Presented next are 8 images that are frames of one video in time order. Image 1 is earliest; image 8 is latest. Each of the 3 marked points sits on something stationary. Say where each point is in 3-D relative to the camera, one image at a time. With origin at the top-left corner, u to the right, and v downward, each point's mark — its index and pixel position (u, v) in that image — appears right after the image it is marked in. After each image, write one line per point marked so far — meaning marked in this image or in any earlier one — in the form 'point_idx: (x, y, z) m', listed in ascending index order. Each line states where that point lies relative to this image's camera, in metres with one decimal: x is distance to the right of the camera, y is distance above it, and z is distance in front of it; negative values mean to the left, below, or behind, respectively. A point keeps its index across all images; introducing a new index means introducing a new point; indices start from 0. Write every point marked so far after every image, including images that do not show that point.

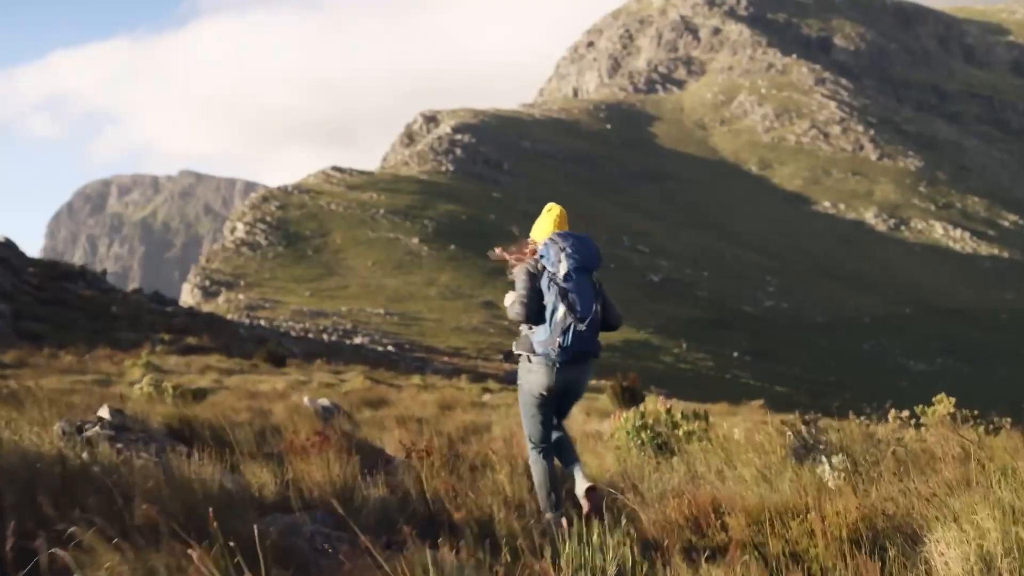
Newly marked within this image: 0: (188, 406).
0: (-4.7, -1.7, +12.5) m
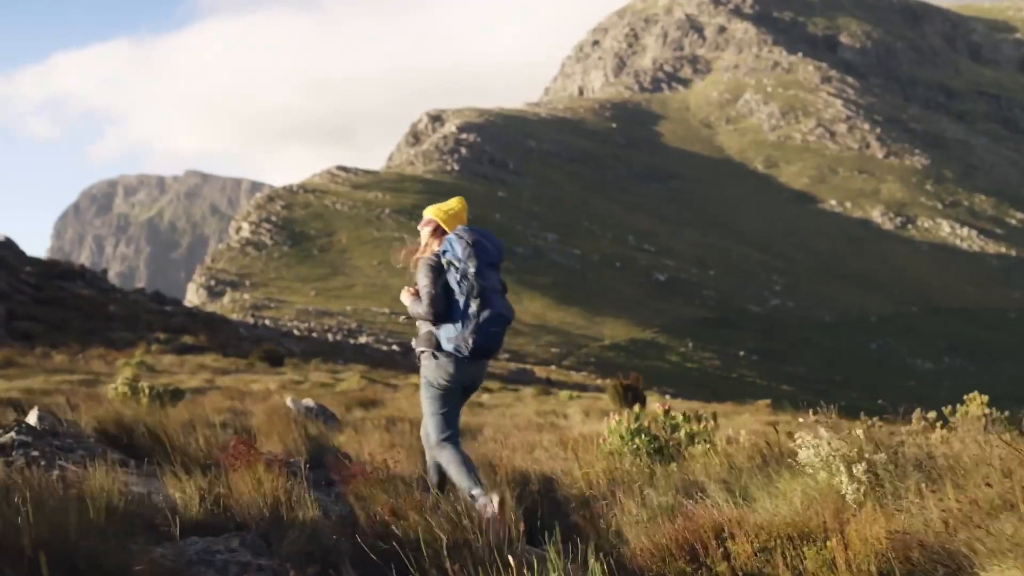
0: (-4.8, -1.6, +11.9) m
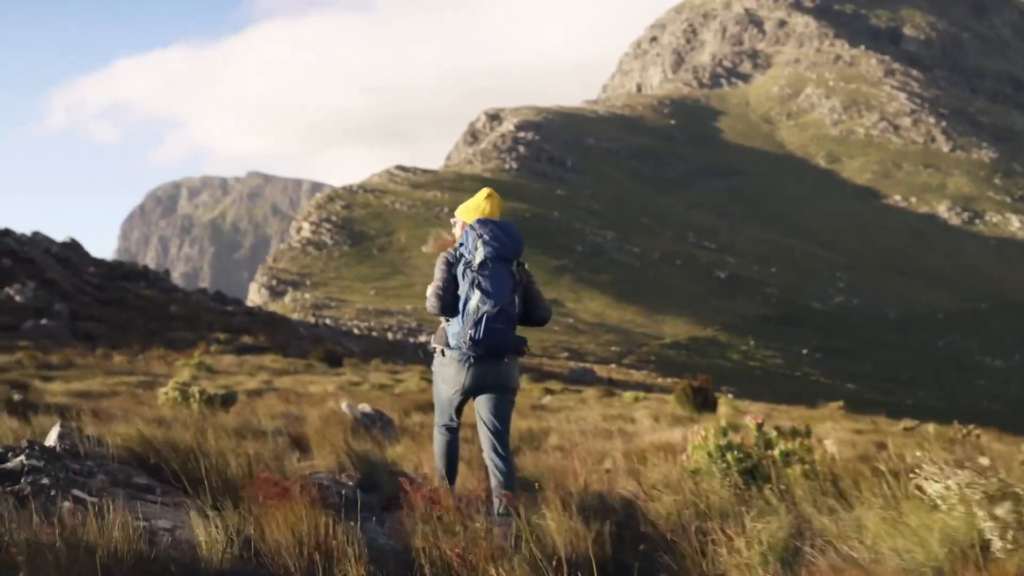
0: (-3.9, -1.6, +11.4) m
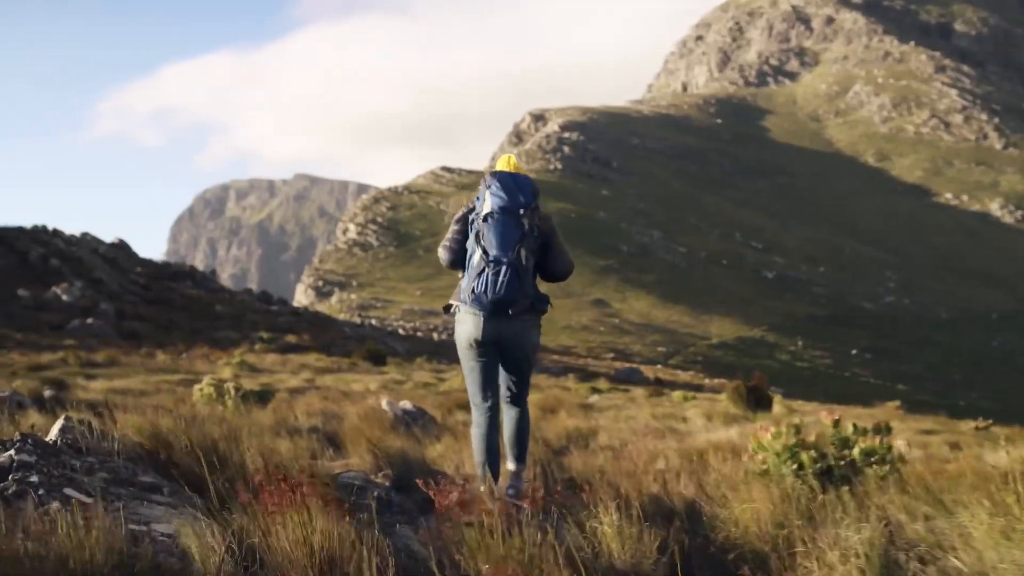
0: (-3.4, -1.5, +11.0) m
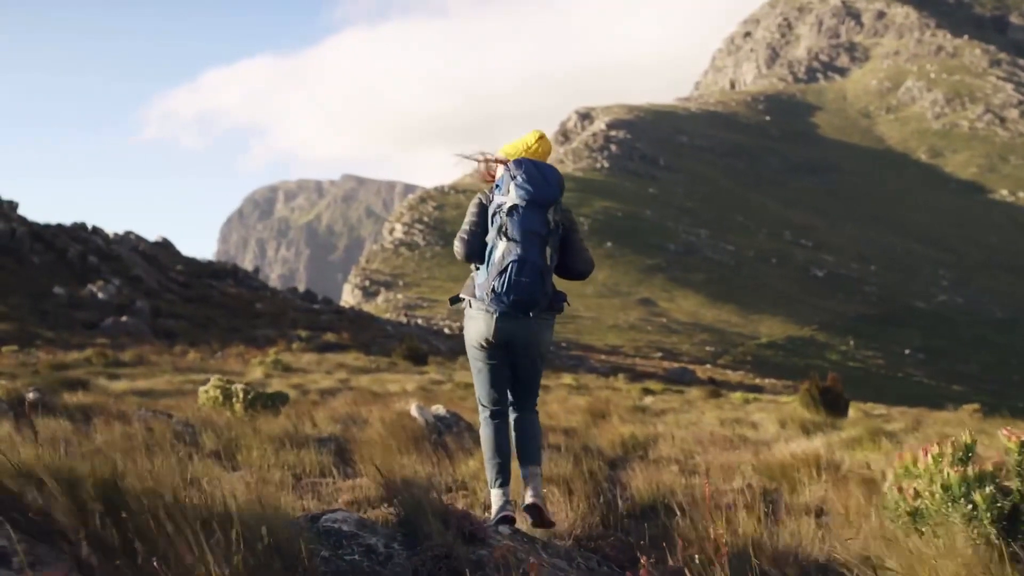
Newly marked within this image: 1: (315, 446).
0: (-2.9, -1.4, +9.6) m
1: (-1.9, -1.5, +8.4) m
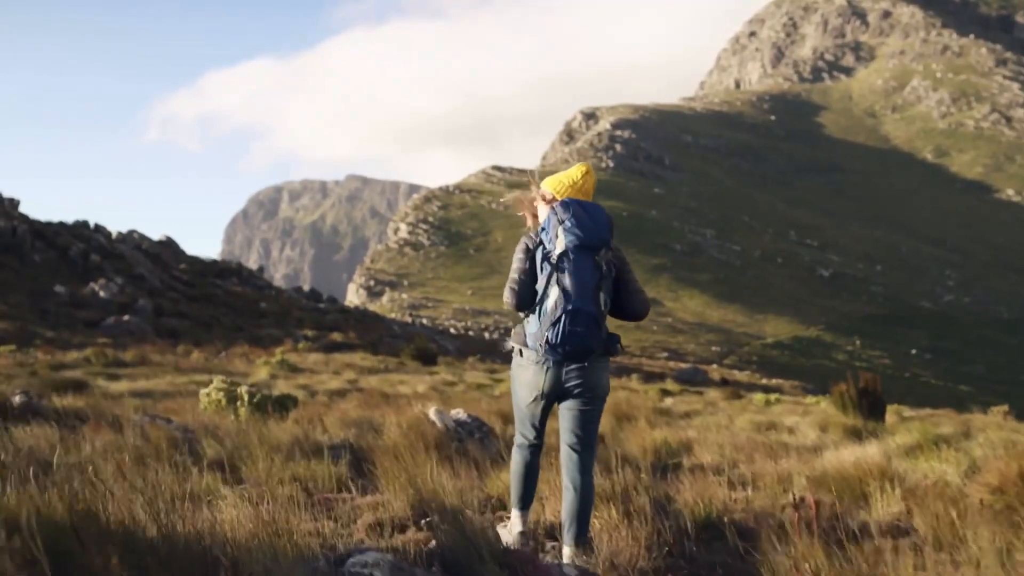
0: (-2.6, -1.3, +8.8) m
1: (-1.6, -1.4, +7.6) m
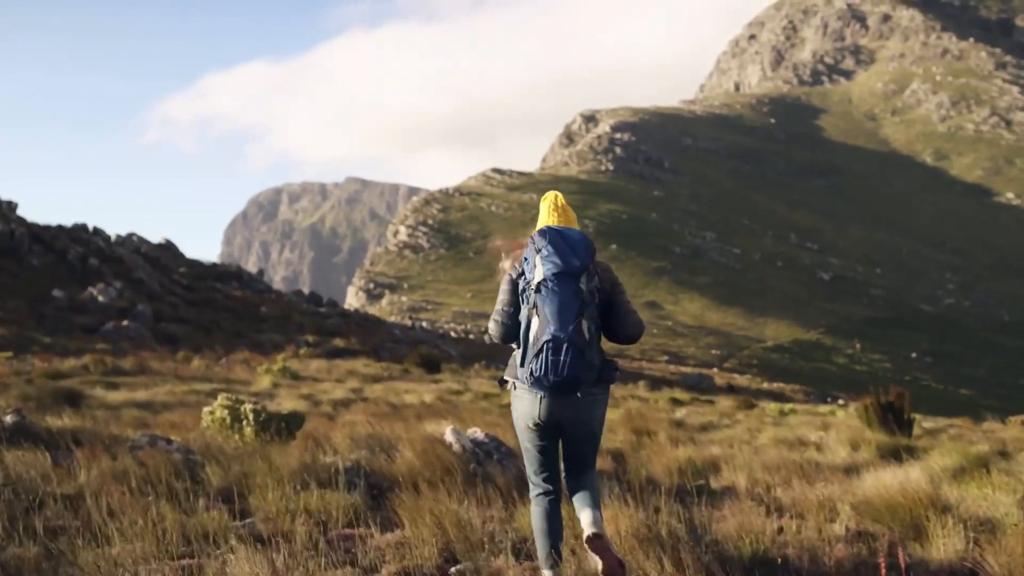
0: (-2.3, -1.5, +8.2) m
1: (-1.4, -1.6, +7.0) m
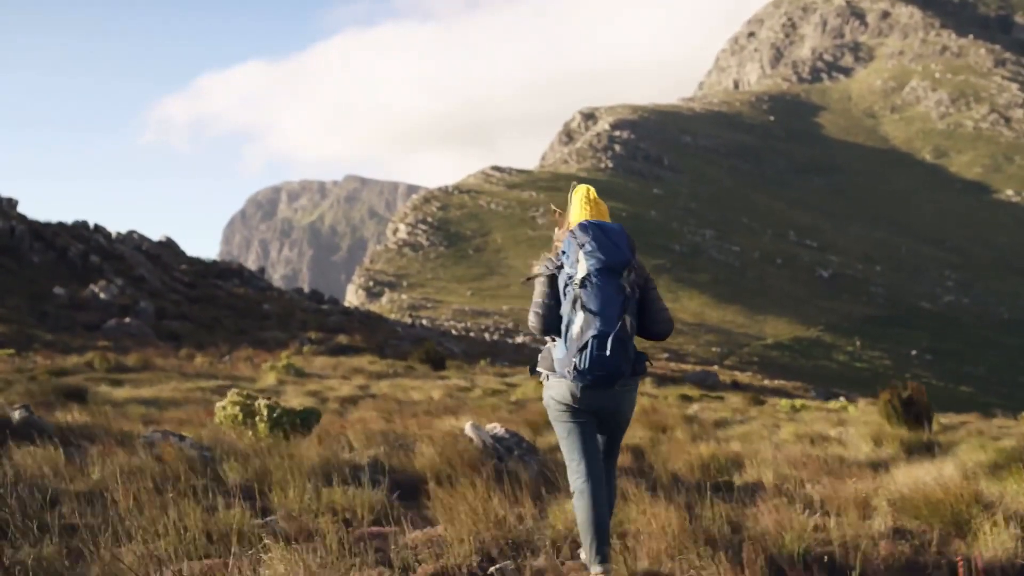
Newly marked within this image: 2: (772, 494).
0: (-2.1, -1.4, +8.0) m
1: (-1.1, -1.5, +6.8) m
2: (+2.4, -1.9, +8.1) m
